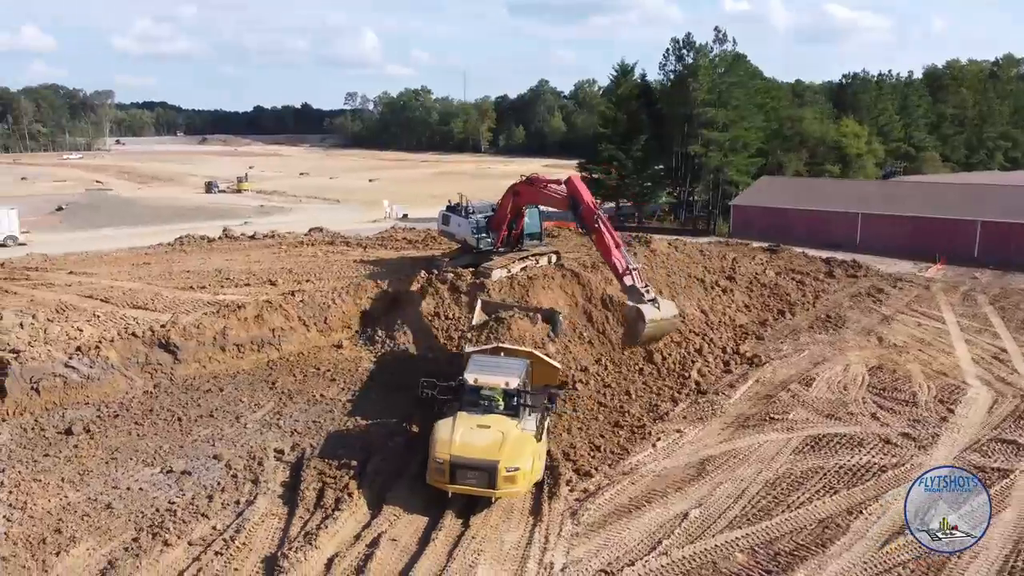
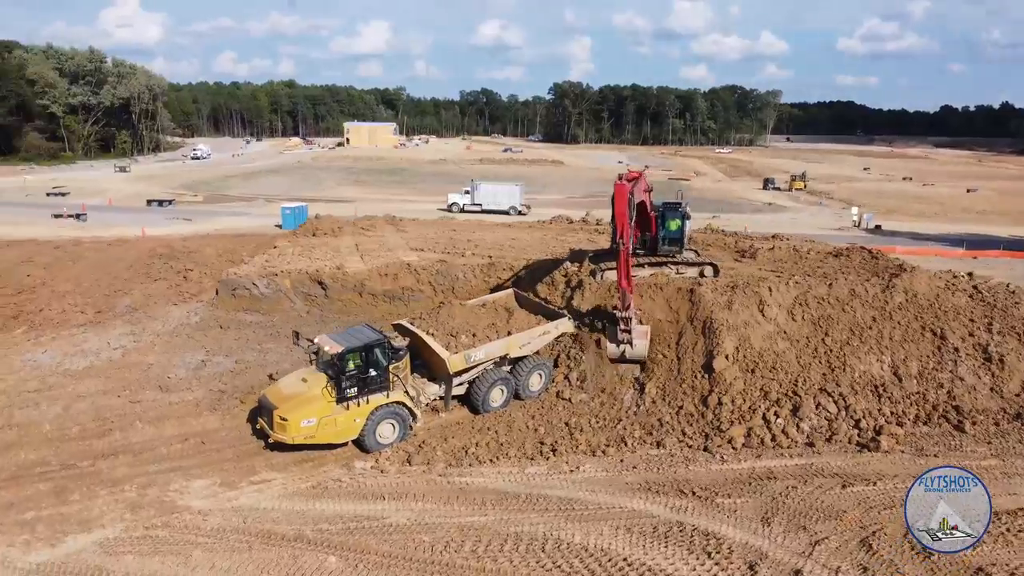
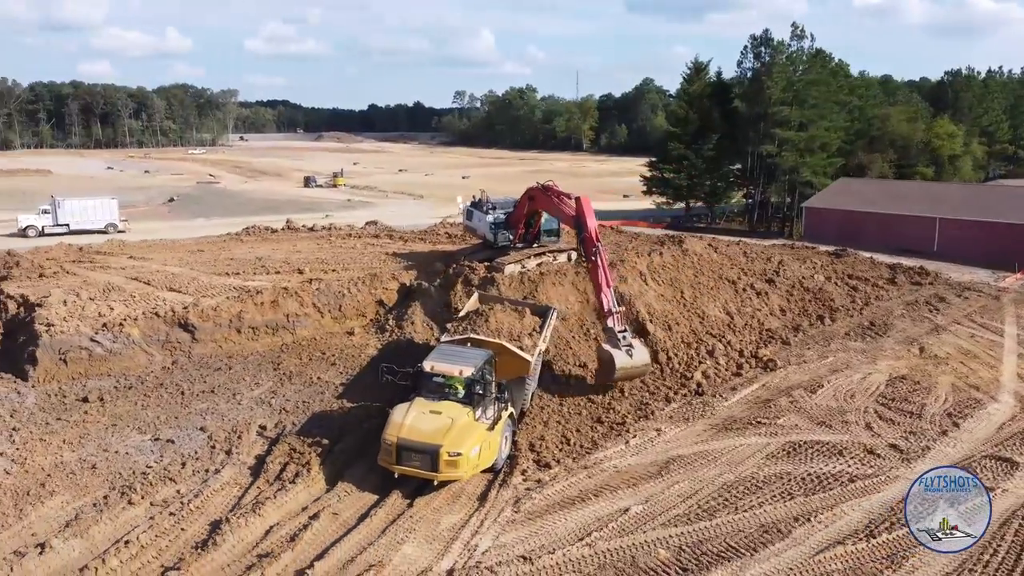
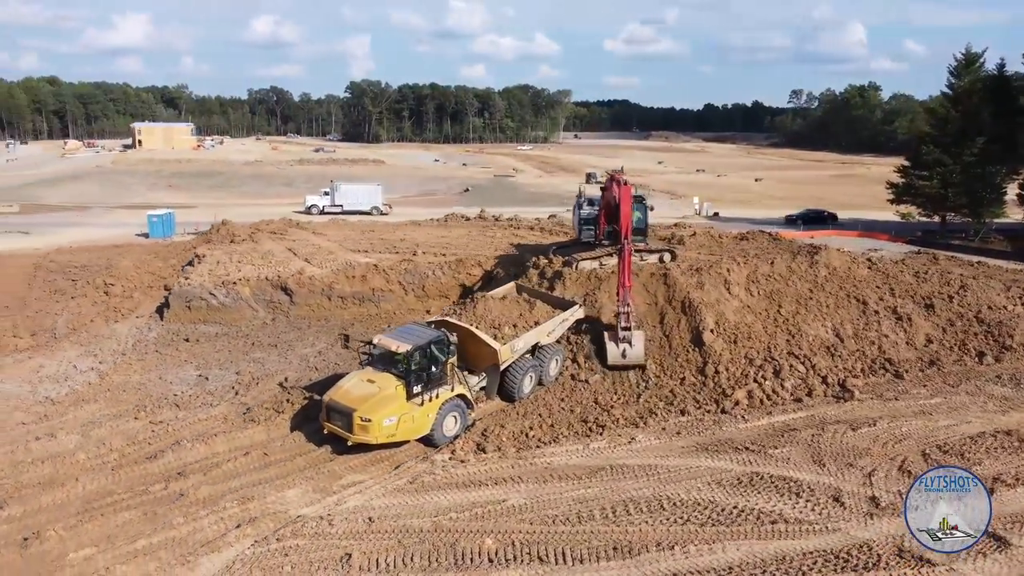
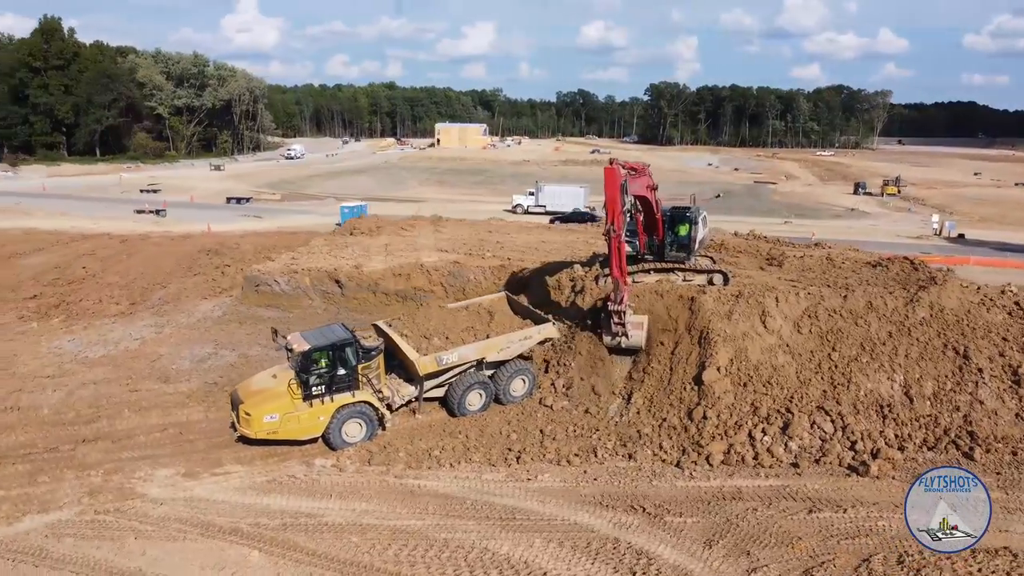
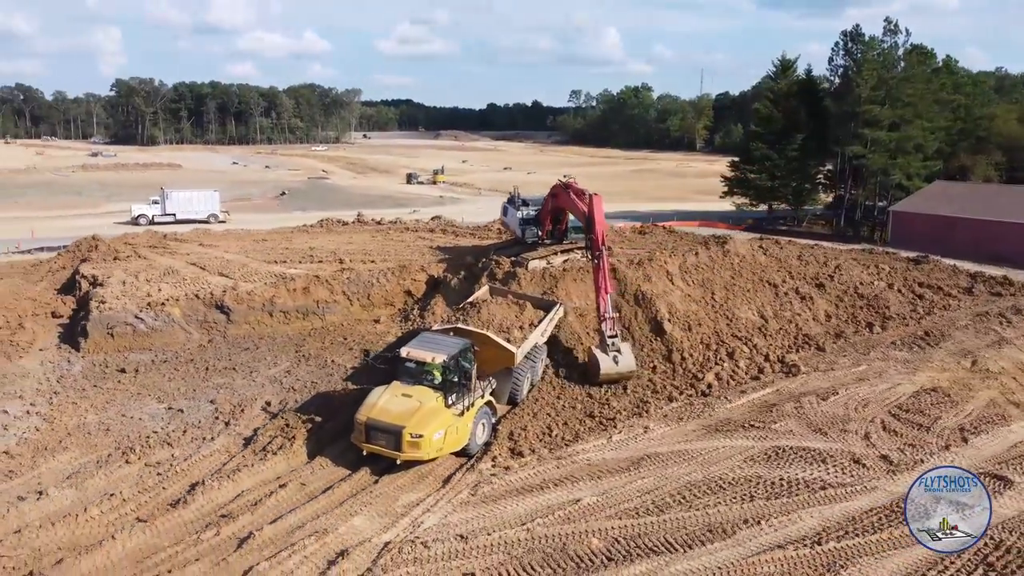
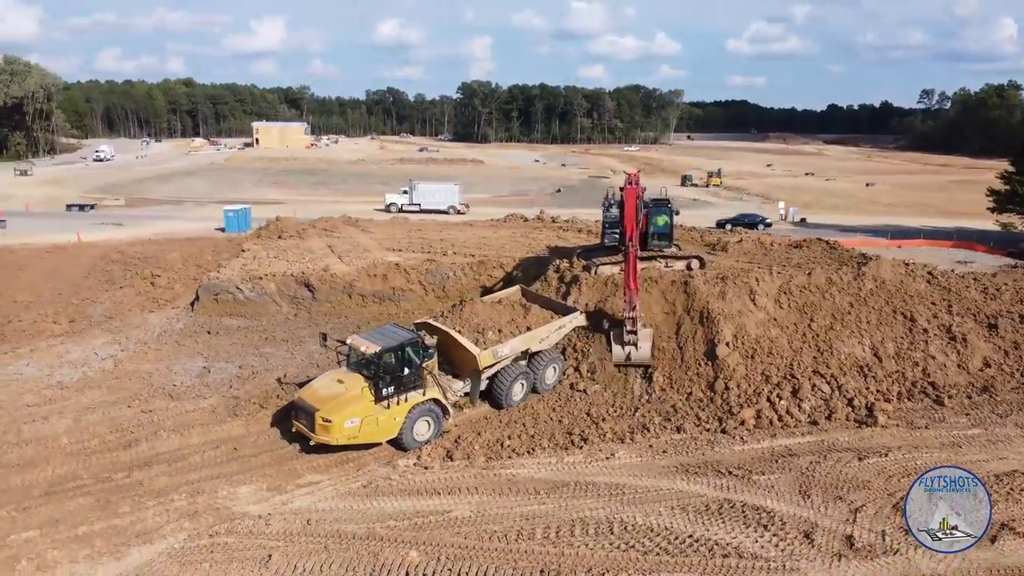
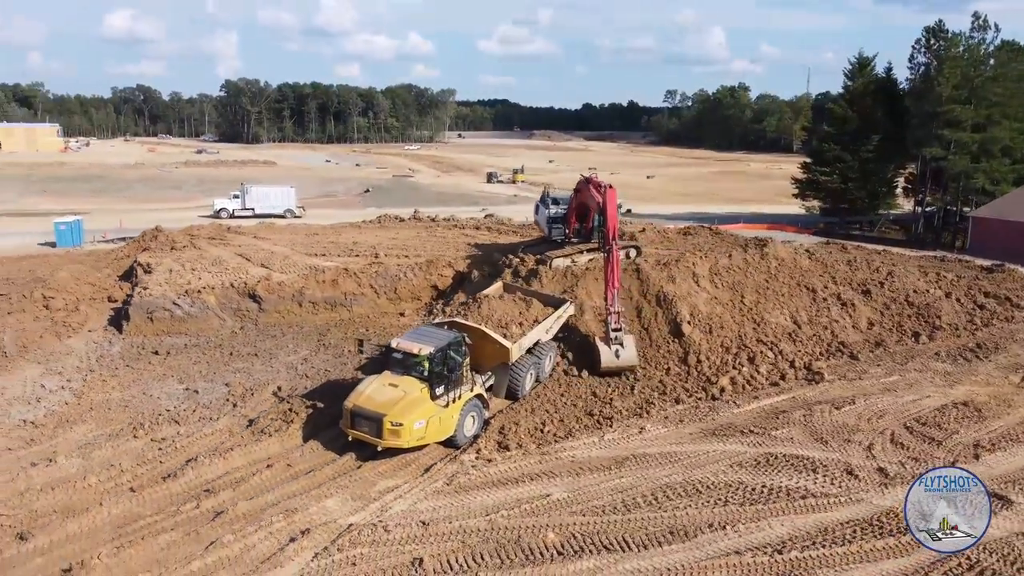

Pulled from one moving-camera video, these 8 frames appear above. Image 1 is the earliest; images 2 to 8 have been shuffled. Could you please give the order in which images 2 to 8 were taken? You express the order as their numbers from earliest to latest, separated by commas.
3, 6, 8, 4, 7, 2, 5
